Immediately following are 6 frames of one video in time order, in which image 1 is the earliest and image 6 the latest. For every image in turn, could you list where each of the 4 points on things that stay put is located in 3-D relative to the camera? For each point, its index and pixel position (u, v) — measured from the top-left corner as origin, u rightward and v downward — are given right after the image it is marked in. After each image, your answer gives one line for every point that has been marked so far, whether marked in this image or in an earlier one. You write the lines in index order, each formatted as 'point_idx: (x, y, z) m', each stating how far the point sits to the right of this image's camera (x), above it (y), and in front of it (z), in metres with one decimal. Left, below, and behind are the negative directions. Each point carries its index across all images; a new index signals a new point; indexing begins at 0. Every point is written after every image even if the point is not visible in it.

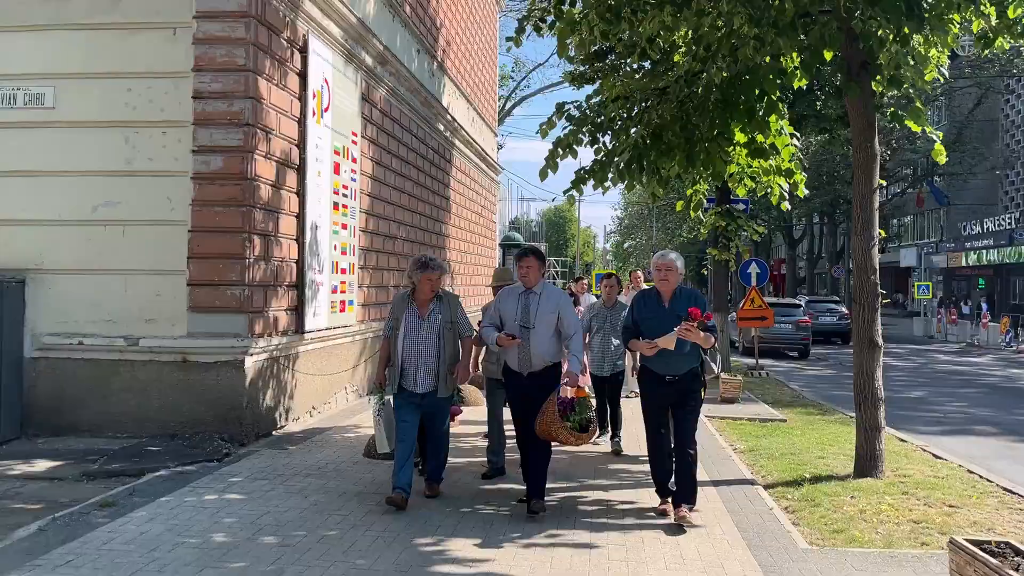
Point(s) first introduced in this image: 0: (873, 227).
0: (+3.2, +0.5, +7.3) m
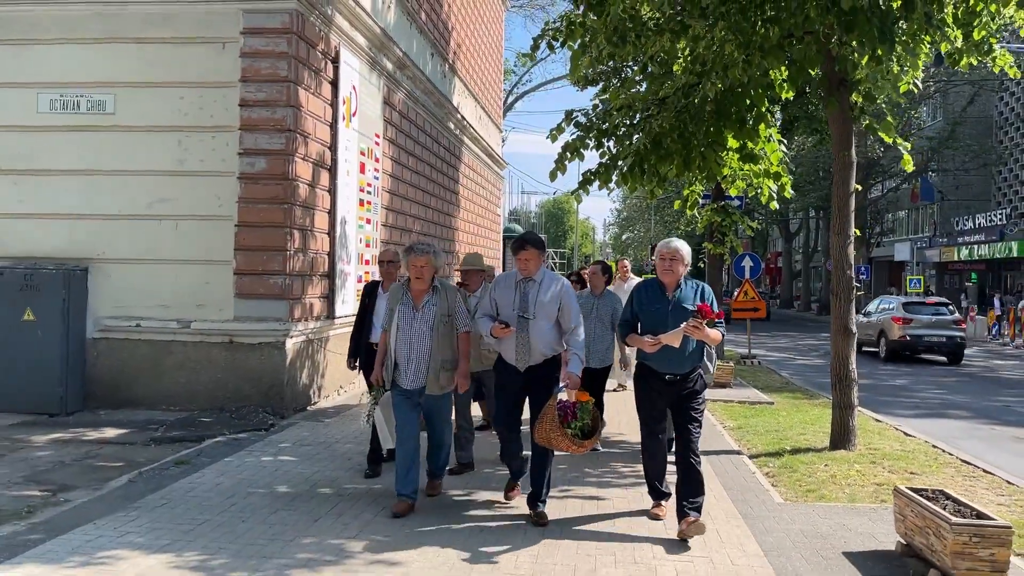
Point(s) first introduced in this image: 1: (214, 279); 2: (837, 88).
0: (+3.3, +0.6, +8.2) m
1: (-3.1, +0.1, +8.5) m
2: (+3.2, +2.0, +8.2) m
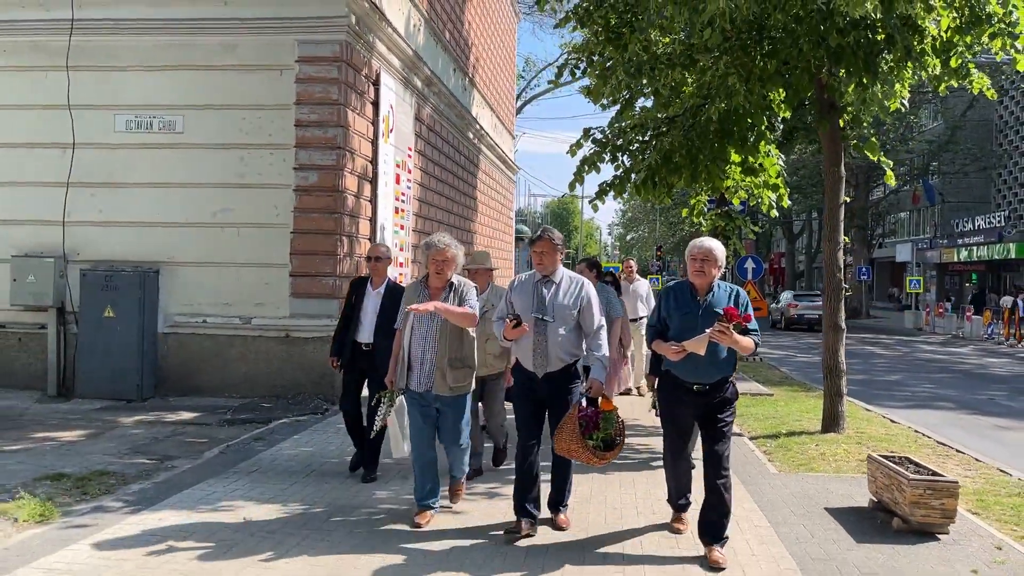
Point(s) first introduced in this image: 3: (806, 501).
0: (+3.6, +0.6, +9.2) m
1: (-2.8, +0.1, +9.5) m
2: (+3.5, +2.0, +9.2) m
3: (+2.2, -1.6, +6.0) m
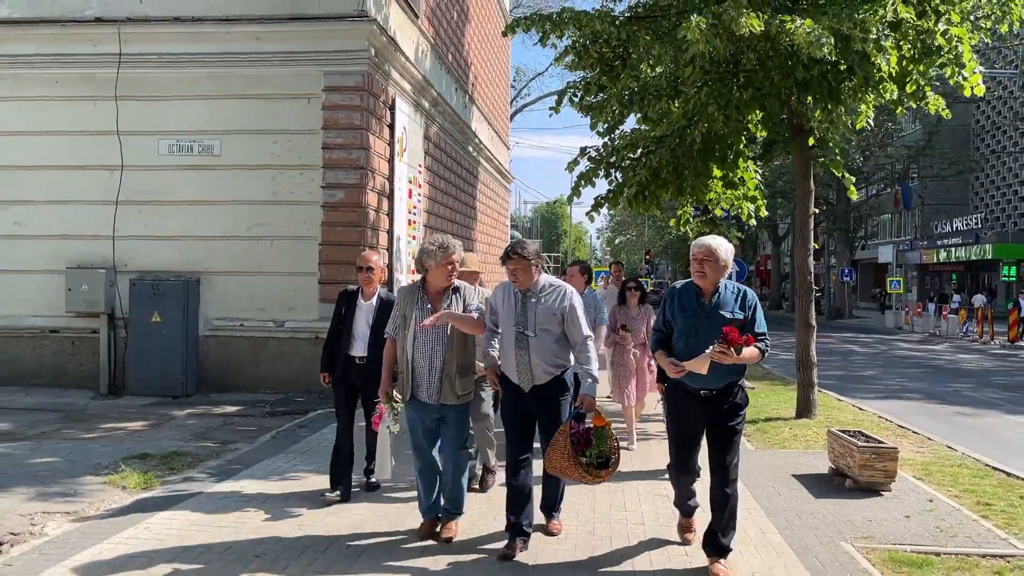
0: (+3.7, +0.6, +10.3) m
1: (-2.7, 0.0, +10.6) m
2: (+3.6, +2.0, +10.4) m
3: (+2.3, -1.6, +7.2) m
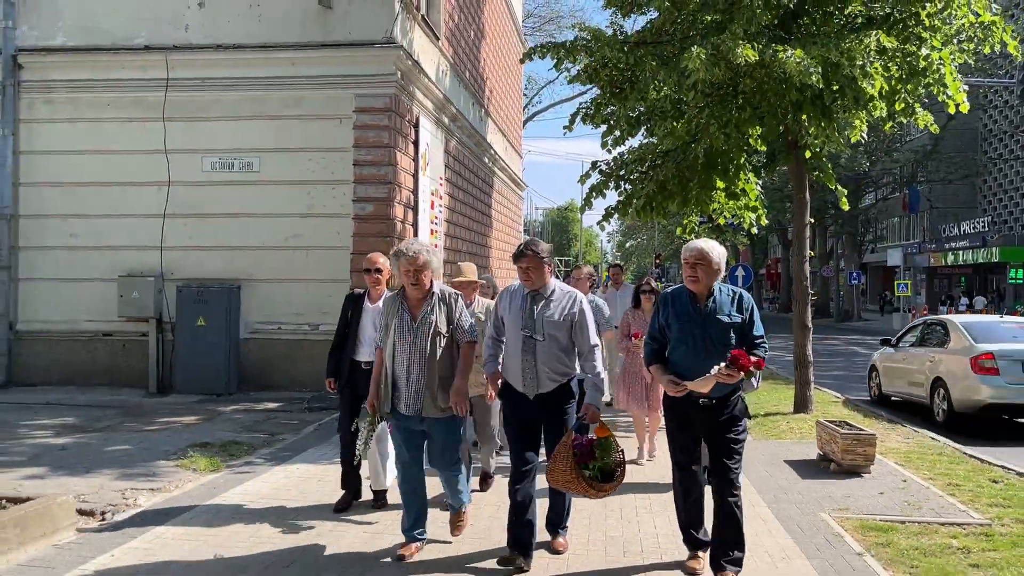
0: (+4.0, +0.5, +11.1) m
1: (-2.5, -0.1, +11.4) m
2: (+3.8, +1.9, +11.2) m
3: (+2.5, -1.6, +8.0) m
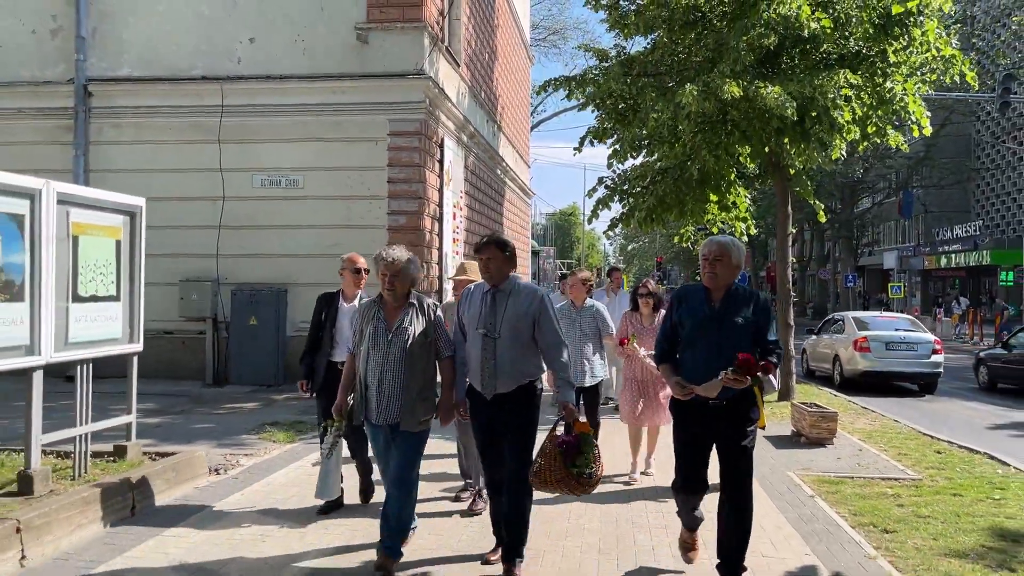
0: (+4.2, +0.5, +12.6) m
1: (-2.2, -0.1, +12.9) m
2: (+4.1, +1.9, +12.6) m
3: (+2.7, -1.7, +9.4) m
